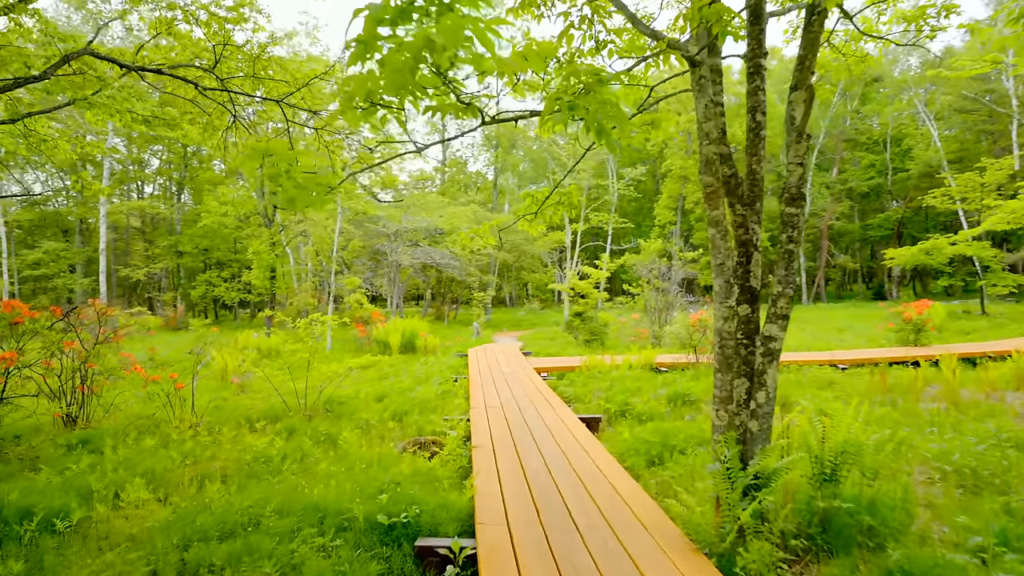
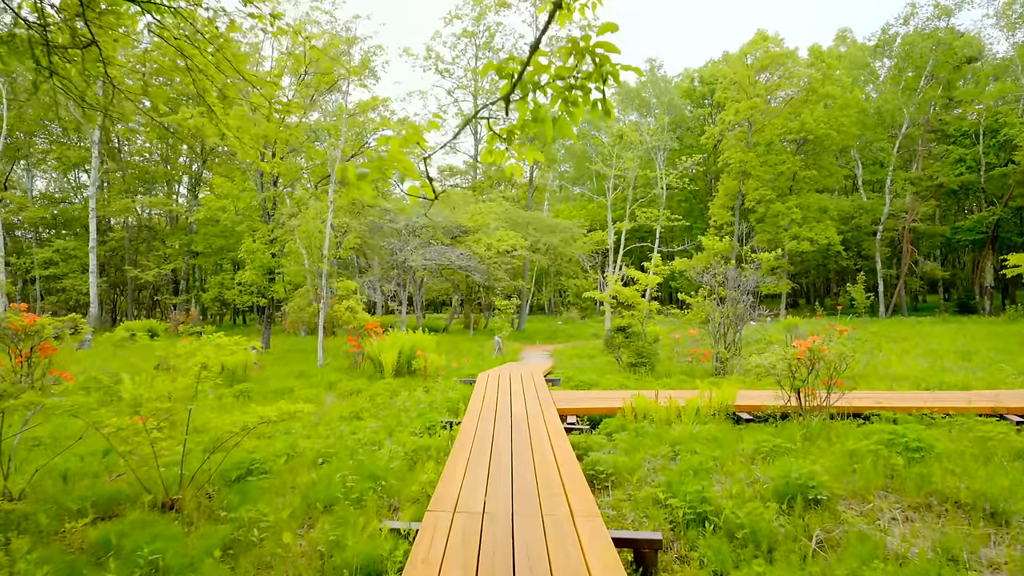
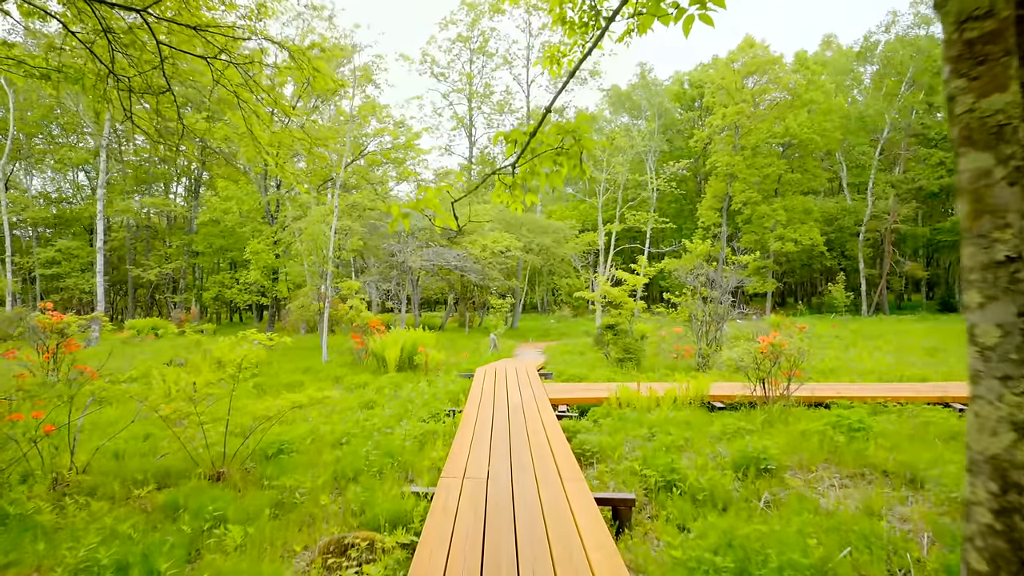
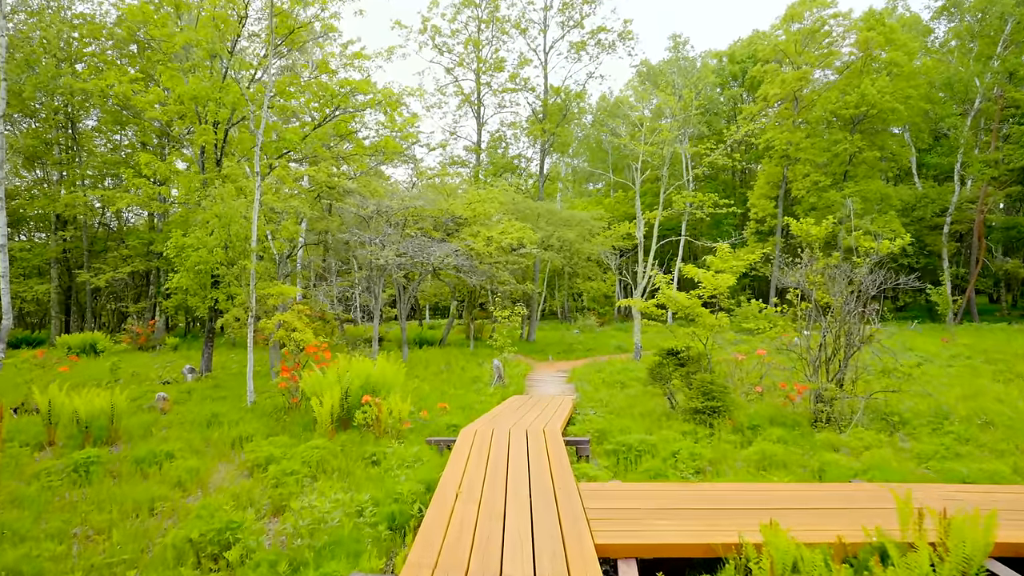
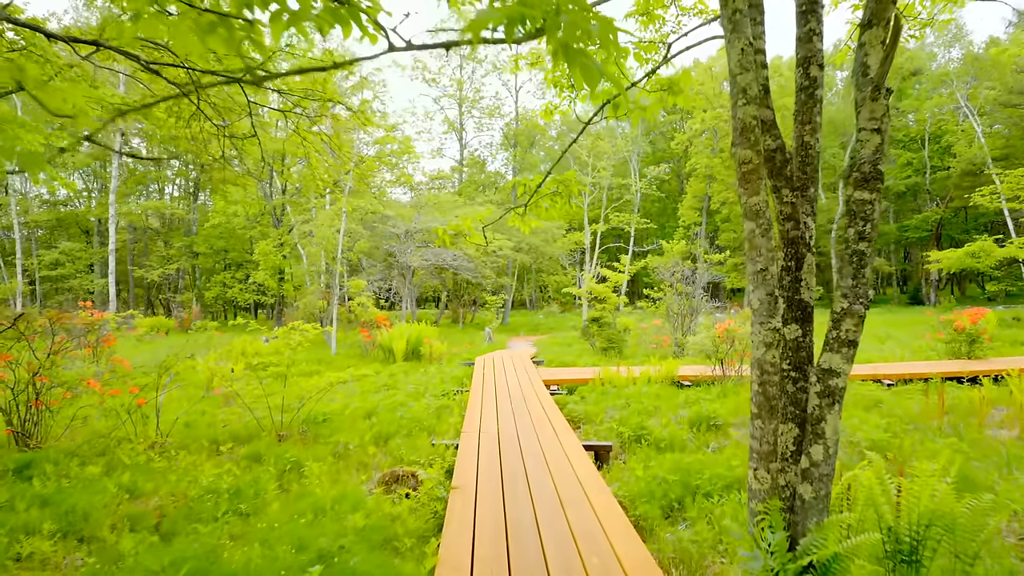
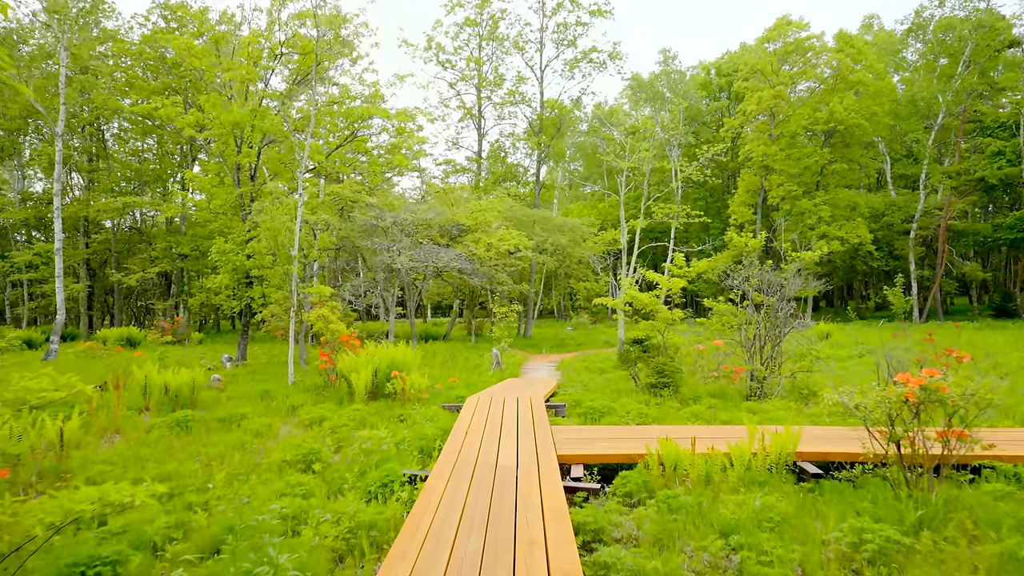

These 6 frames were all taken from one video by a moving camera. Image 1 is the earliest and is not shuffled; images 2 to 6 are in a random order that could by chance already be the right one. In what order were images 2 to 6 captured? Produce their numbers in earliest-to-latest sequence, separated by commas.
5, 3, 2, 6, 4
